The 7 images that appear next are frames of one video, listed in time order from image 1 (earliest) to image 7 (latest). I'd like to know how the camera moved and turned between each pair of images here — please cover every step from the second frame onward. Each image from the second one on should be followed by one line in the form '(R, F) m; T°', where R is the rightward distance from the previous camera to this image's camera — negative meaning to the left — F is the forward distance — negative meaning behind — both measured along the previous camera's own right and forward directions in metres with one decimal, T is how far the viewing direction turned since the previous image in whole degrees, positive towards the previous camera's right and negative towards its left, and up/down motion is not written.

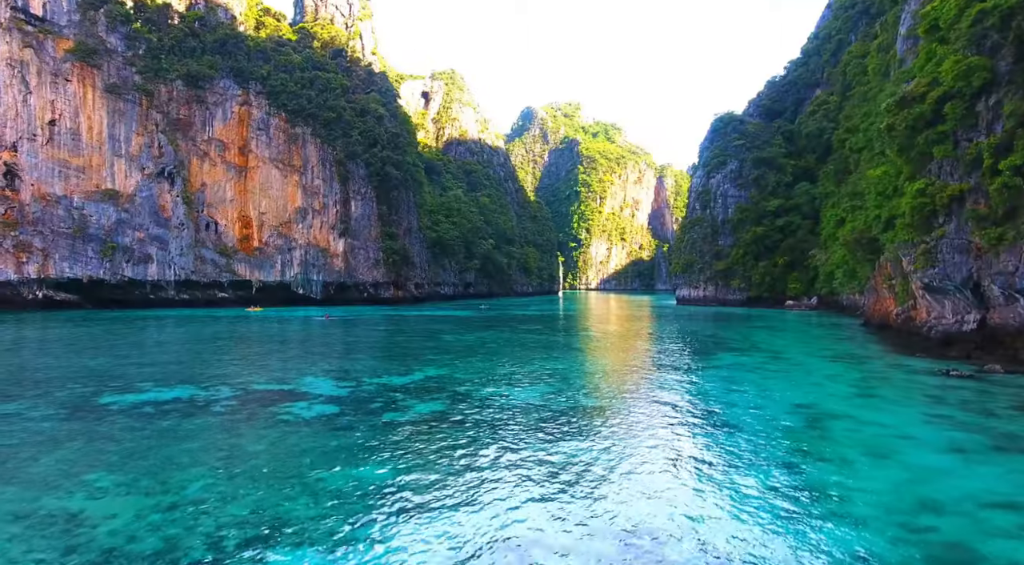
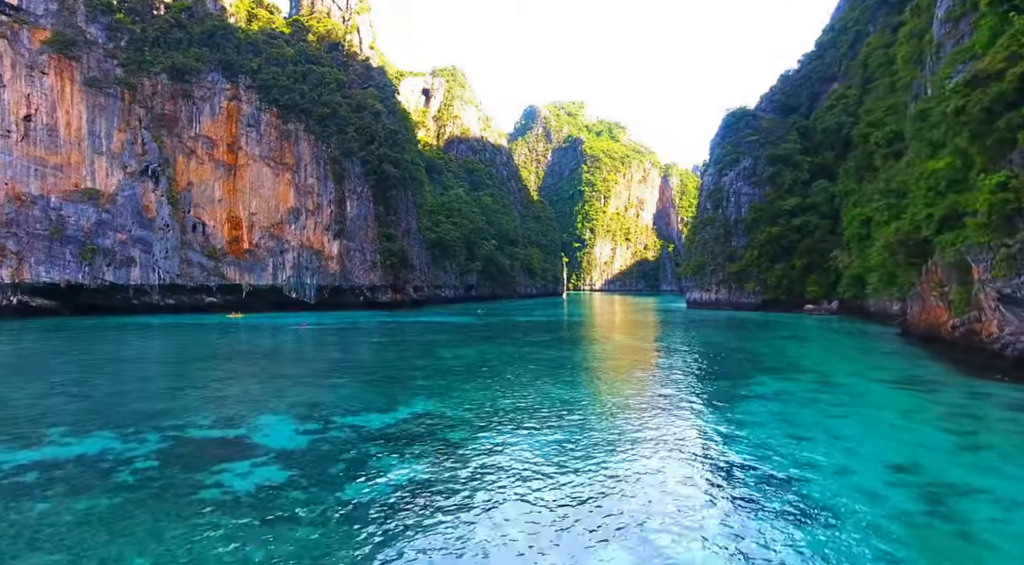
(0.0, +1.8) m; 0°
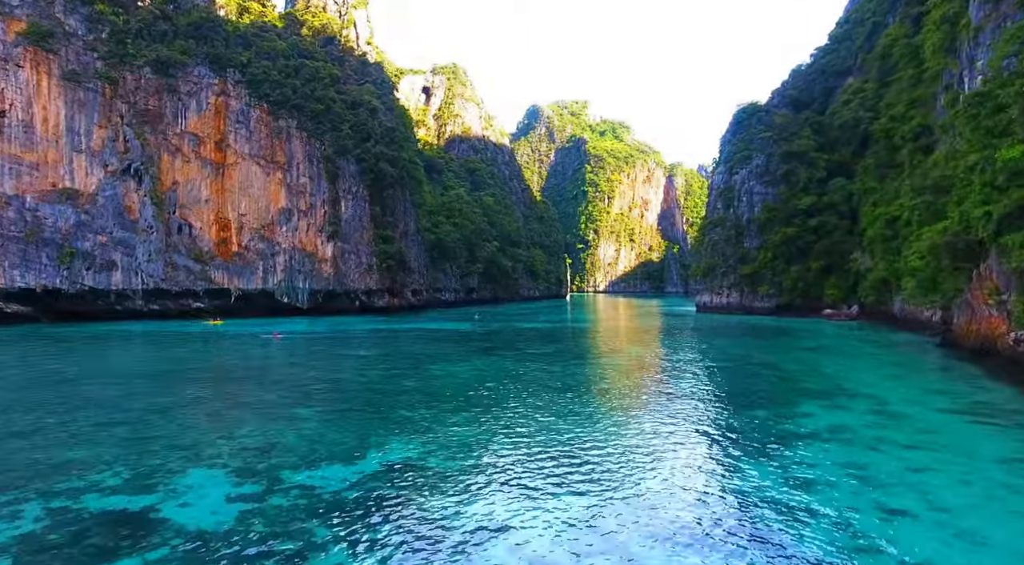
(0.0, +1.7) m; 0°
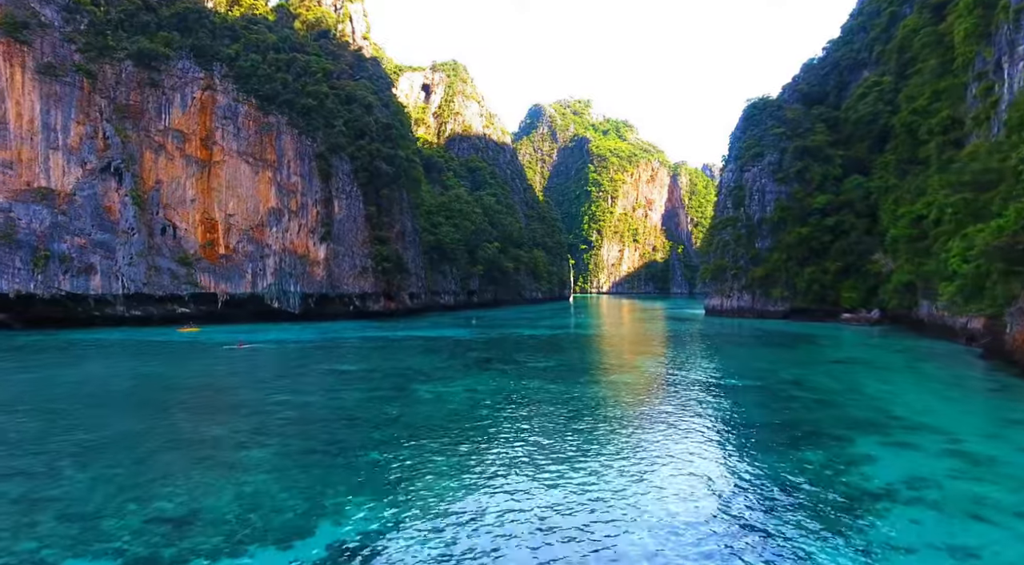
(+0.1, +1.6) m; 0°
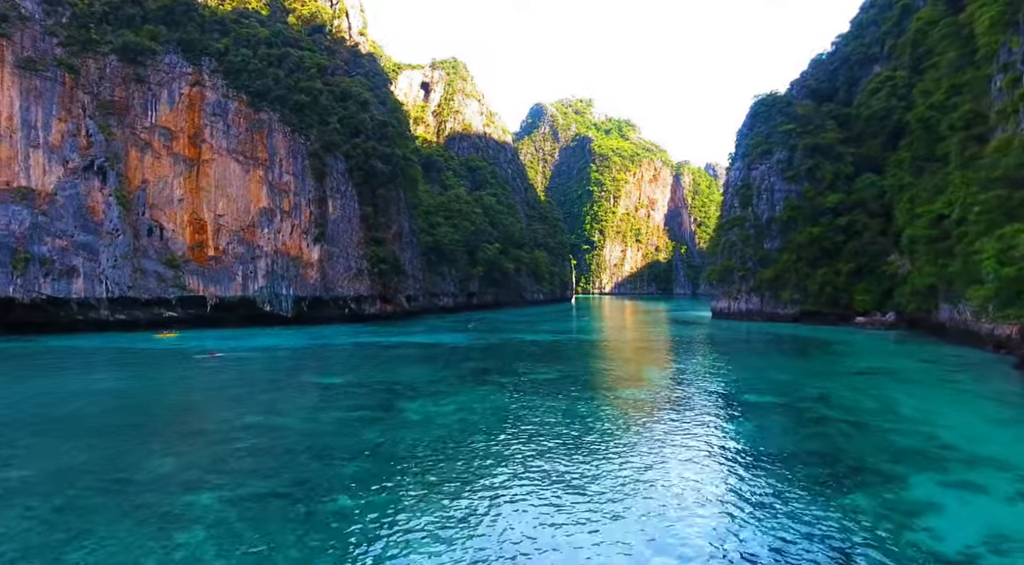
(+0.1, +1.2) m; 0°
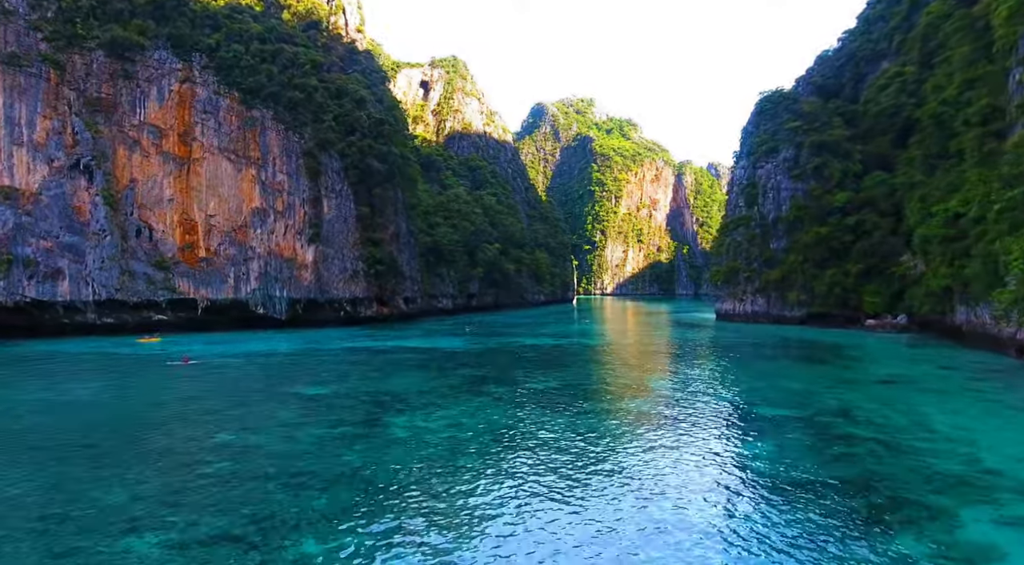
(+0.1, +0.9) m; 0°
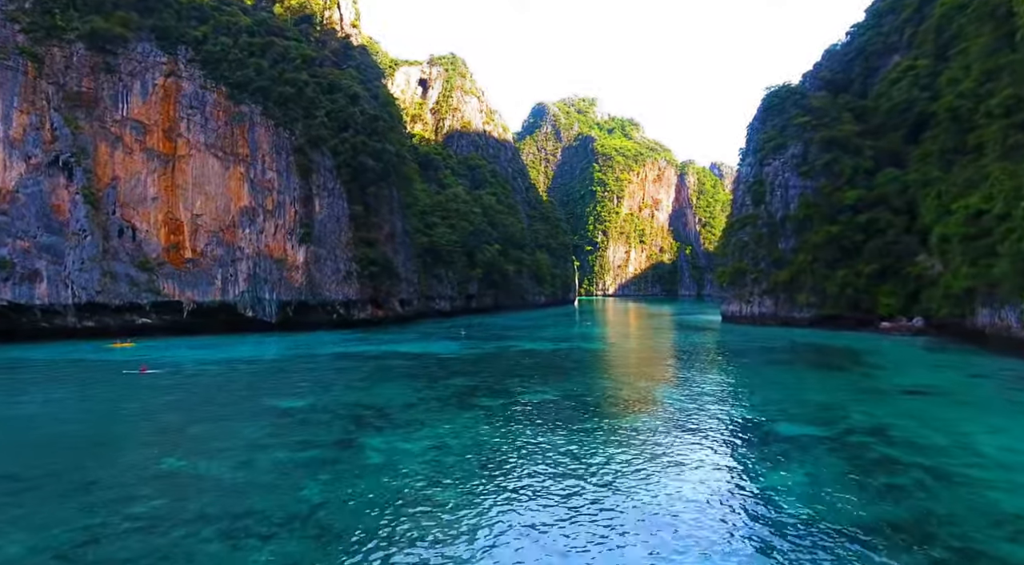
(+0.2, +1.2) m; 0°
